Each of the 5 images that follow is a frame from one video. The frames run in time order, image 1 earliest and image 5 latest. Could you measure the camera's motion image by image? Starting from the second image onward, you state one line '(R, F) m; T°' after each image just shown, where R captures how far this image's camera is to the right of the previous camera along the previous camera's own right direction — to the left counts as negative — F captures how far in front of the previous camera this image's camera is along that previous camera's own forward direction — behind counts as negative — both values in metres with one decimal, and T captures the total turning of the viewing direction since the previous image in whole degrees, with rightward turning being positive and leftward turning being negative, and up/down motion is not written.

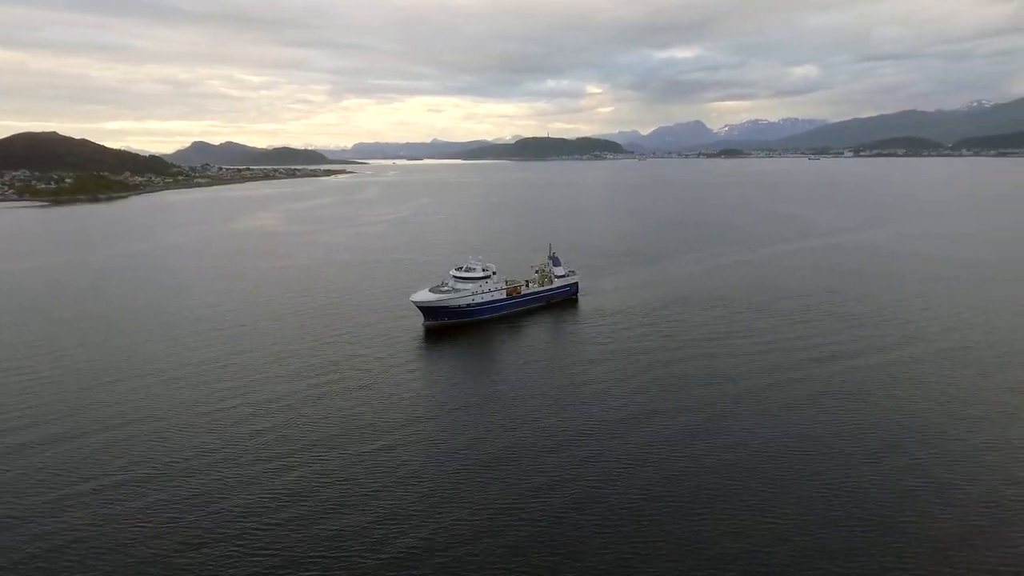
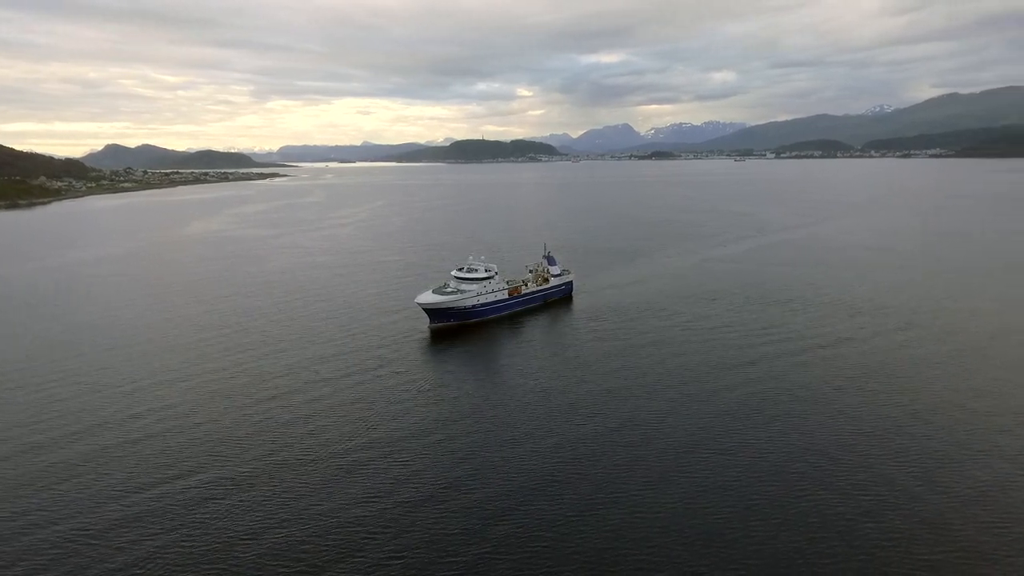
(-1.6, +0.2) m; +5°
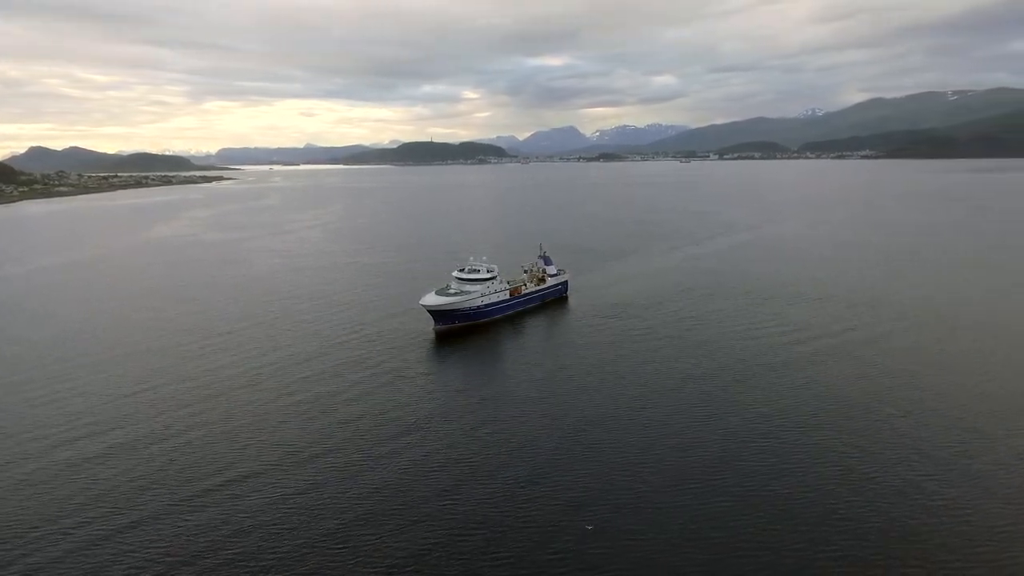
(-1.3, +0.2) m; +4°
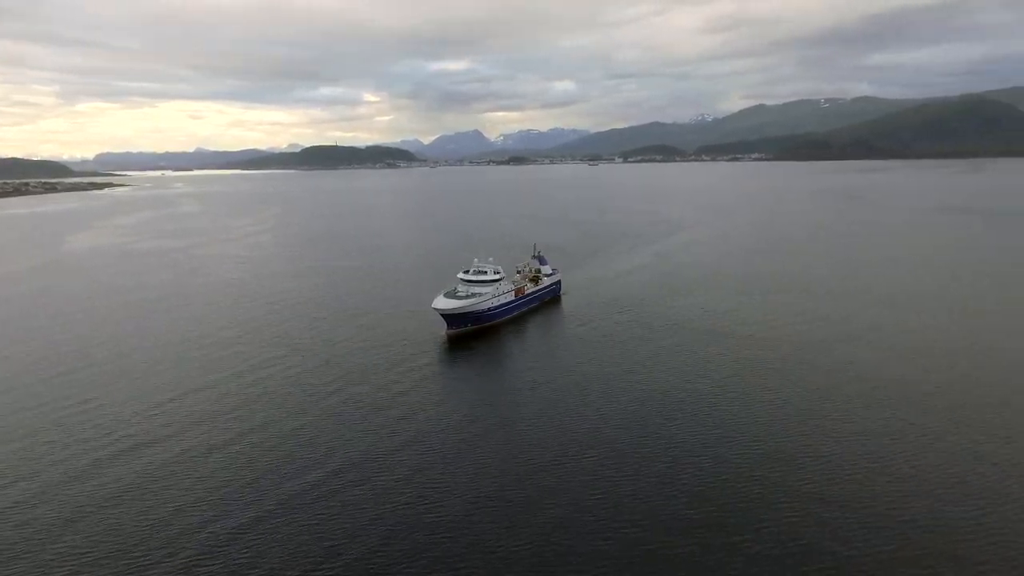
(-2.3, +0.4) m; +7°
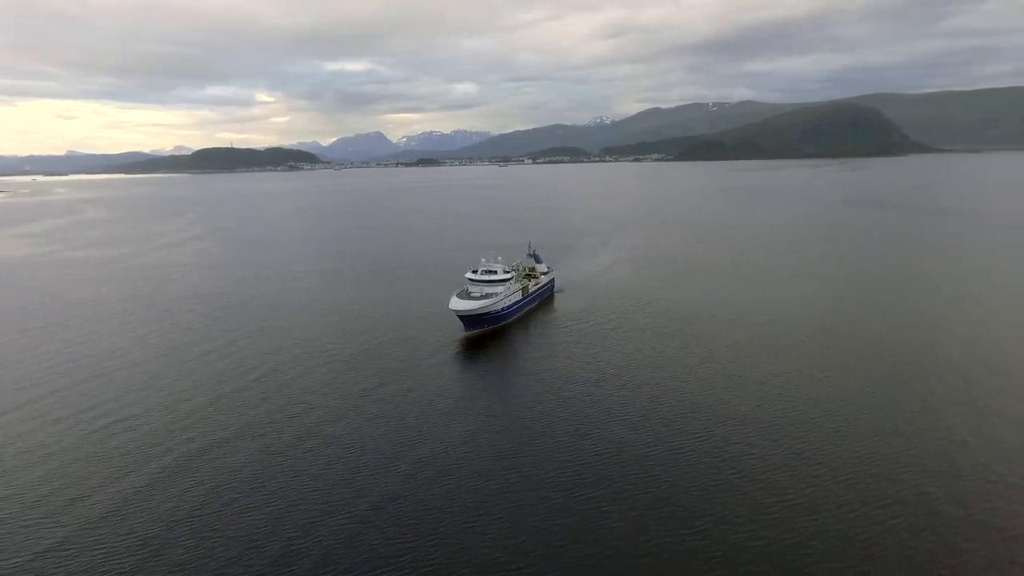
(-2.4, +0.4) m; +7°
